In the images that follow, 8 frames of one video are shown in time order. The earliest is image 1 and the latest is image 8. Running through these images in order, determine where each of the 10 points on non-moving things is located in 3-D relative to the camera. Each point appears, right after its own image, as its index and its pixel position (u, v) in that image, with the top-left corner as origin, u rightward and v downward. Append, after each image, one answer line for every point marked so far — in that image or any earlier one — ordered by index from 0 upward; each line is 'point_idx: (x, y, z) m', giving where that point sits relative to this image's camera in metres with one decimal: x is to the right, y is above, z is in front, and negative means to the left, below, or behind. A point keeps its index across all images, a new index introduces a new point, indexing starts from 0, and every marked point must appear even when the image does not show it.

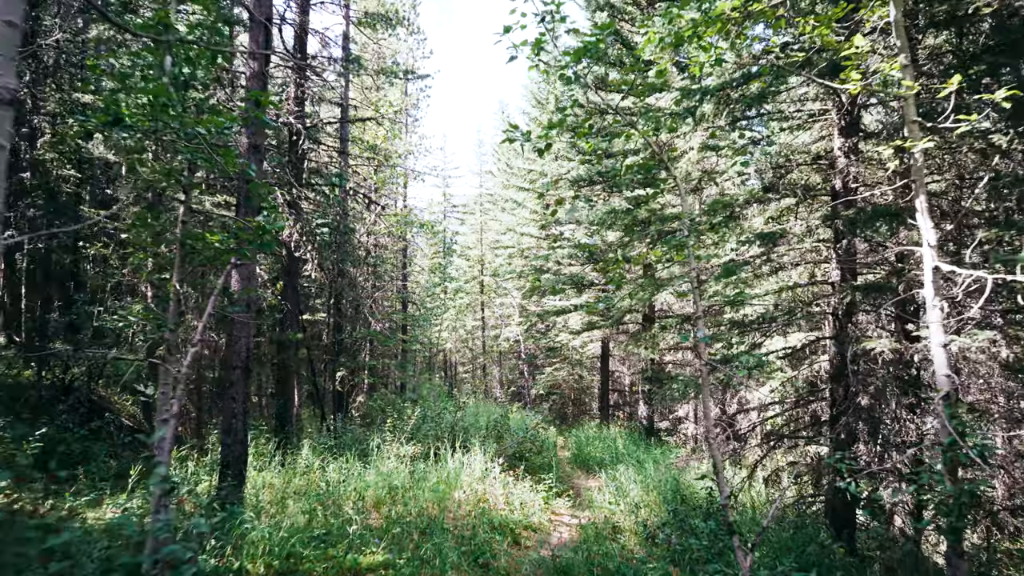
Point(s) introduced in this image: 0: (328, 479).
0: (-1.8, -1.9, +7.9) m
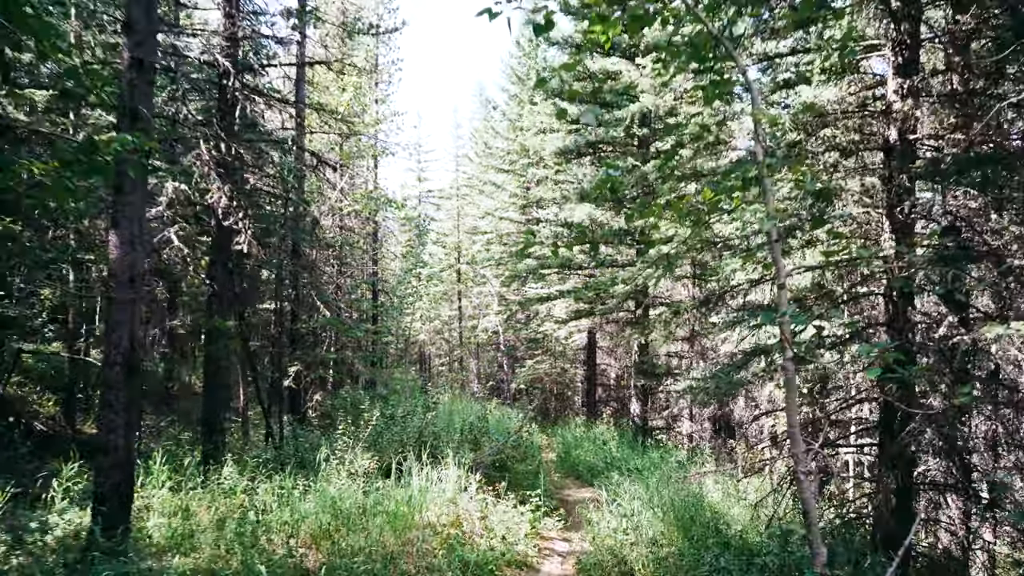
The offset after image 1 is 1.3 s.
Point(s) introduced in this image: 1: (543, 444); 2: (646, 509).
0: (-2.0, -1.7, +6.2) m
1: (+0.6, -2.9, +15.2) m
2: (+1.3, -2.2, +7.8) m
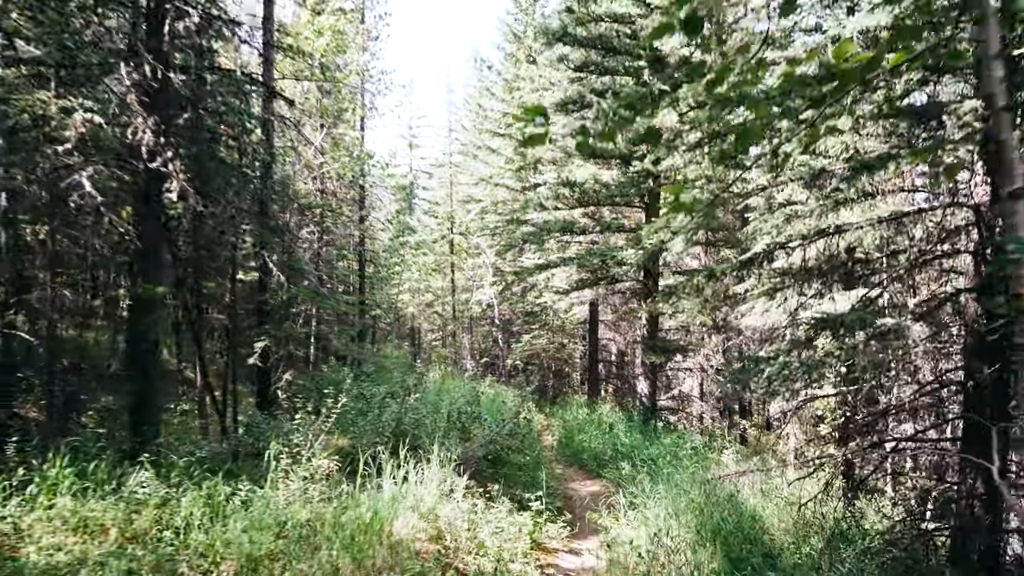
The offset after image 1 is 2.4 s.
0: (-2.0, -1.4, +4.8) m
1: (+0.5, -2.4, +13.8) m
2: (+1.3, -1.8, +6.4) m
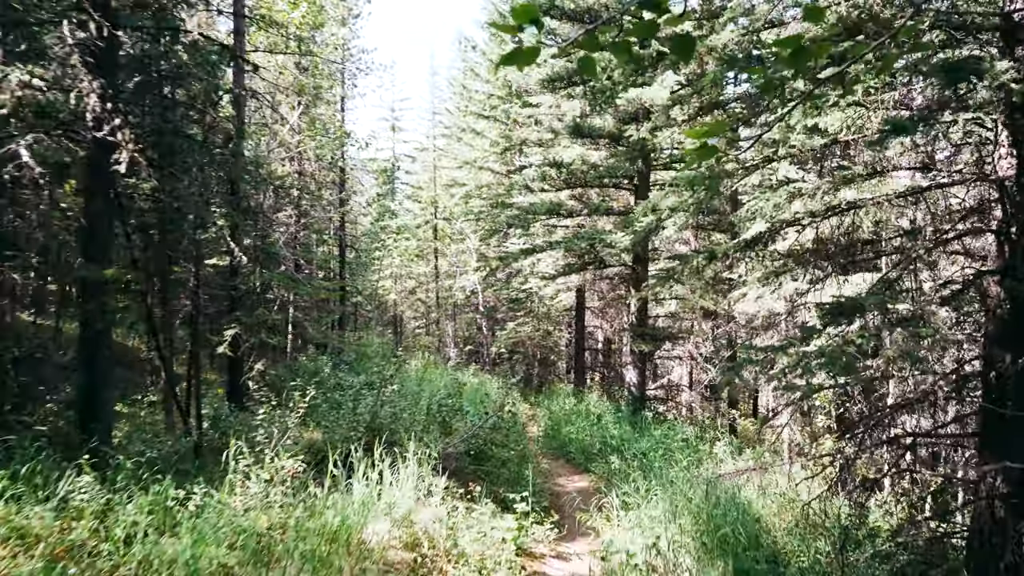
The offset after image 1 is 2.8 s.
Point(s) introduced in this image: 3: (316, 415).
0: (-2.1, -1.3, +4.3) m
1: (+0.2, -2.1, +13.3) m
2: (+1.2, -1.7, +5.9) m
3: (-2.1, -1.4, +8.6) m
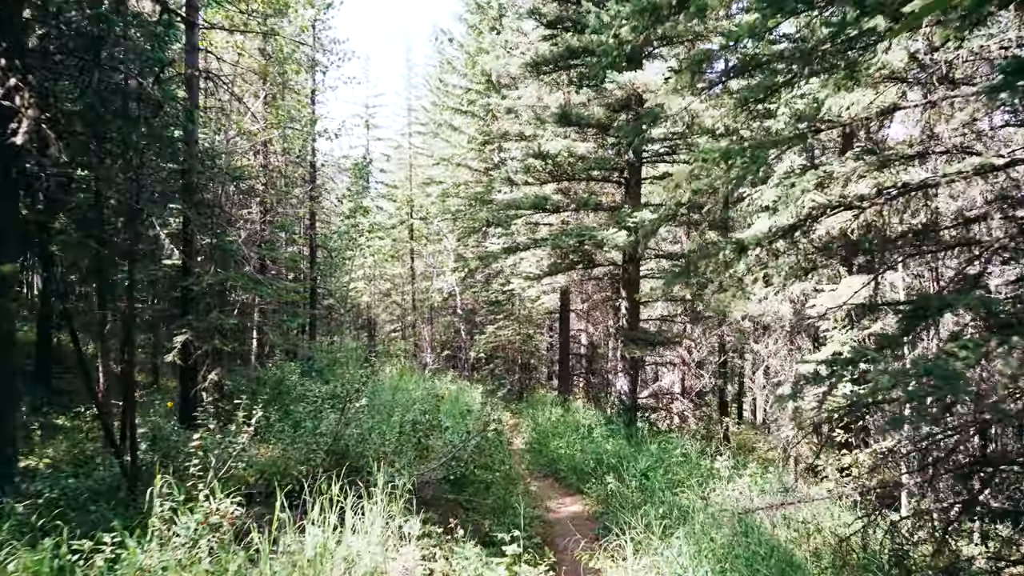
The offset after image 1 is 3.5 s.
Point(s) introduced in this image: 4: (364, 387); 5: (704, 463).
0: (-2.1, -1.3, +3.2) m
1: (-0.1, -2.1, +12.3) m
2: (+1.1, -1.7, +5.0) m
3: (-2.2, -1.4, +7.5) m
4: (-2.1, -1.4, +11.8) m
5: (+2.2, -2.0, +9.4) m
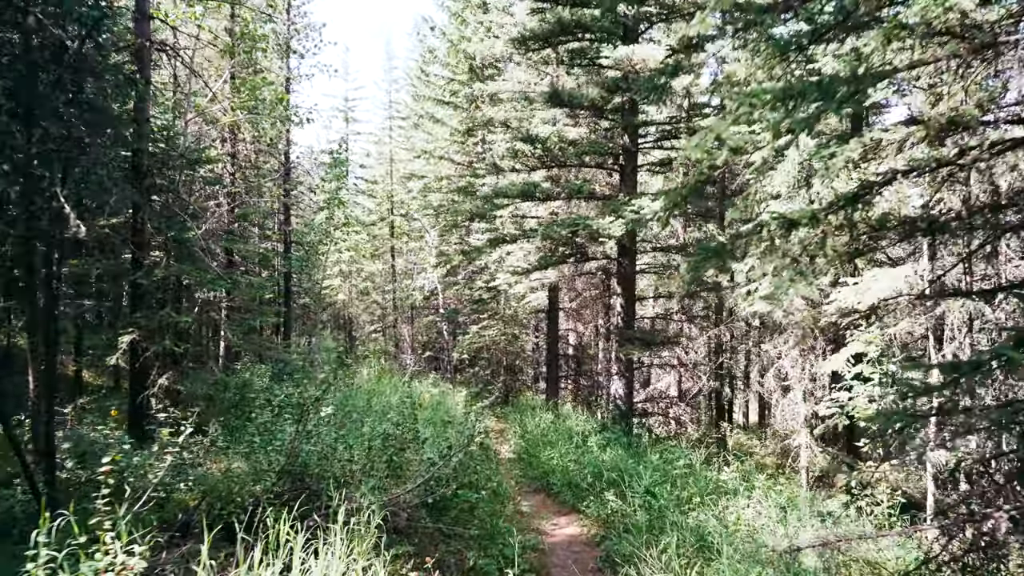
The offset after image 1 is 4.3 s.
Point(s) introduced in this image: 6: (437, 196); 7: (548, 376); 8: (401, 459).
0: (-2.1, -1.2, +2.3) m
1: (-0.2, -2.1, +11.4) m
2: (+1.1, -1.6, +4.1) m
3: (-2.3, -1.3, +6.5) m
4: (-2.3, -1.4, +10.8) m
5: (+2.1, -2.0, +8.5) m
6: (-1.8, +2.2, +19.5) m
7: (+0.7, -1.6, +15.0) m
8: (-0.9, -1.3, +6.3) m
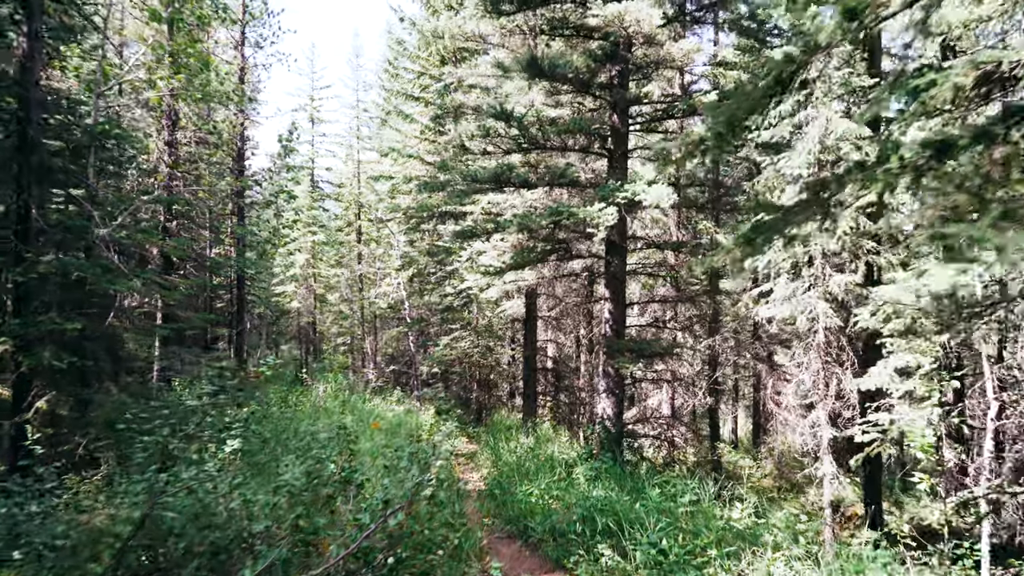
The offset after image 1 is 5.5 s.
0: (-2.2, -1.1, +0.6) m
1: (-0.6, -2.1, +9.8) m
2: (+0.9, -1.6, +2.5) m
3: (-2.5, -1.3, +4.9) m
4: (-2.6, -1.4, +9.1) m
5: (+1.8, -2.0, +7.0) m
6: (-2.4, +2.0, +17.9) m
7: (+0.2, -1.7, +13.5) m
8: (-1.1, -1.3, +4.7) m
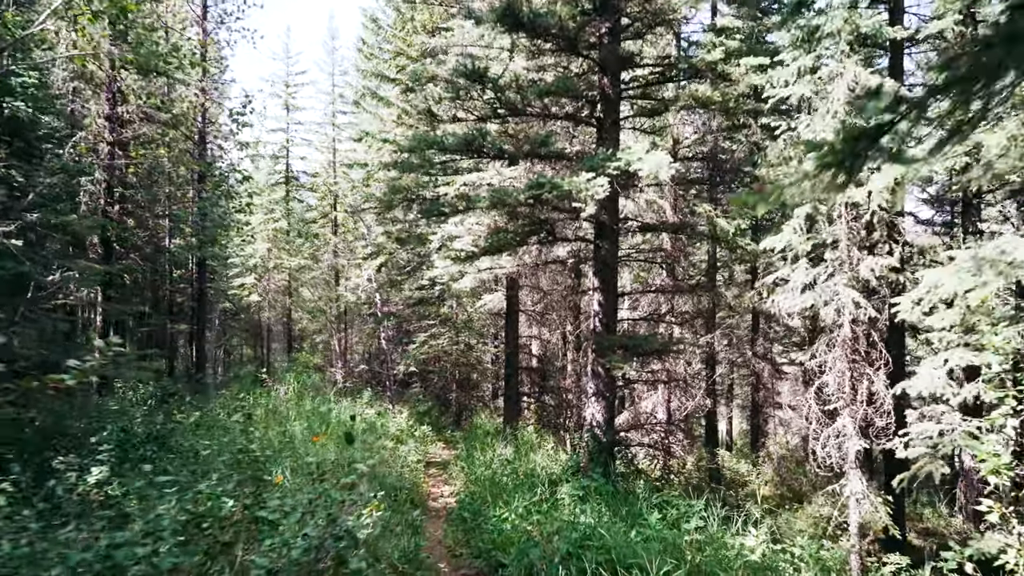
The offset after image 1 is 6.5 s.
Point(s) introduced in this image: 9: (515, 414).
0: (-2.3, -1.0, -0.6) m
1: (-0.8, -2.0, +8.6) m
2: (+0.8, -1.5, +1.3) m
3: (-2.7, -1.2, +3.6) m
4: (-2.9, -1.3, +7.9) m
5: (+1.6, -1.8, +5.8) m
6: (-2.7, +2.2, +16.7) m
7: (-0.1, -1.6, +12.2) m
8: (-1.3, -1.2, +3.5) m
9: (+0.1, -2.0, +12.8) m
